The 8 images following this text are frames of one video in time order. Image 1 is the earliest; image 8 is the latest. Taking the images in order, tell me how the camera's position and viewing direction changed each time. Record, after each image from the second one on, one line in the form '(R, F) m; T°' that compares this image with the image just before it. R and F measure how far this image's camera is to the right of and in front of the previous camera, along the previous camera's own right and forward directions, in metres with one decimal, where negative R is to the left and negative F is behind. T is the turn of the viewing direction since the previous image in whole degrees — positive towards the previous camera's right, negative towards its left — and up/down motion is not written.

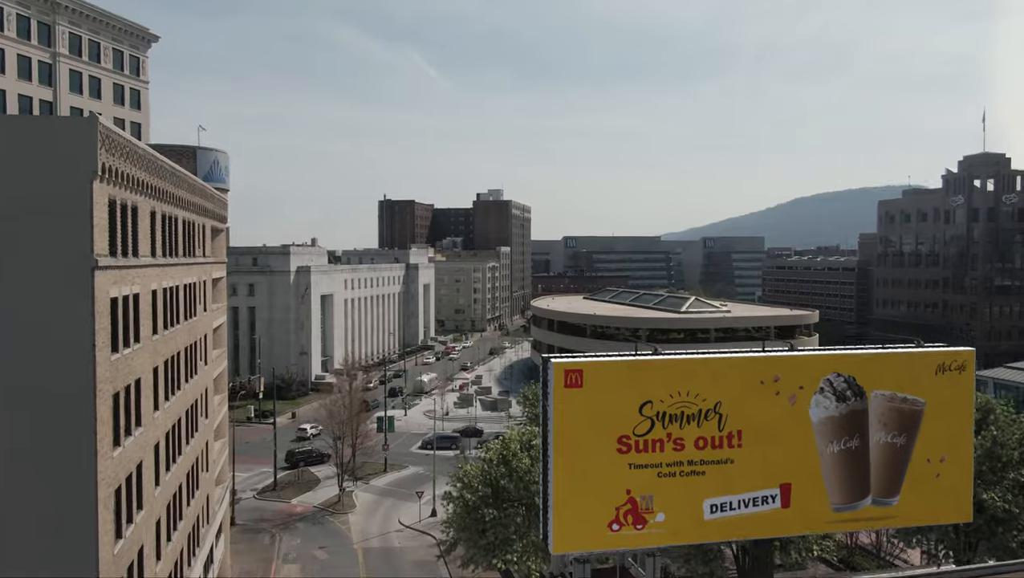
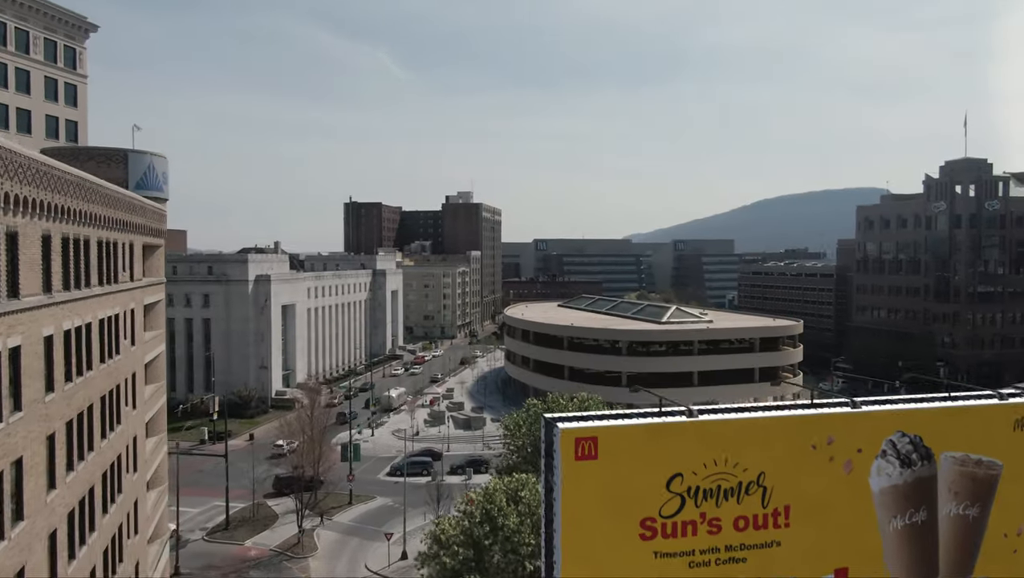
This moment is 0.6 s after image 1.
(-0.5, +3.5) m; +2°
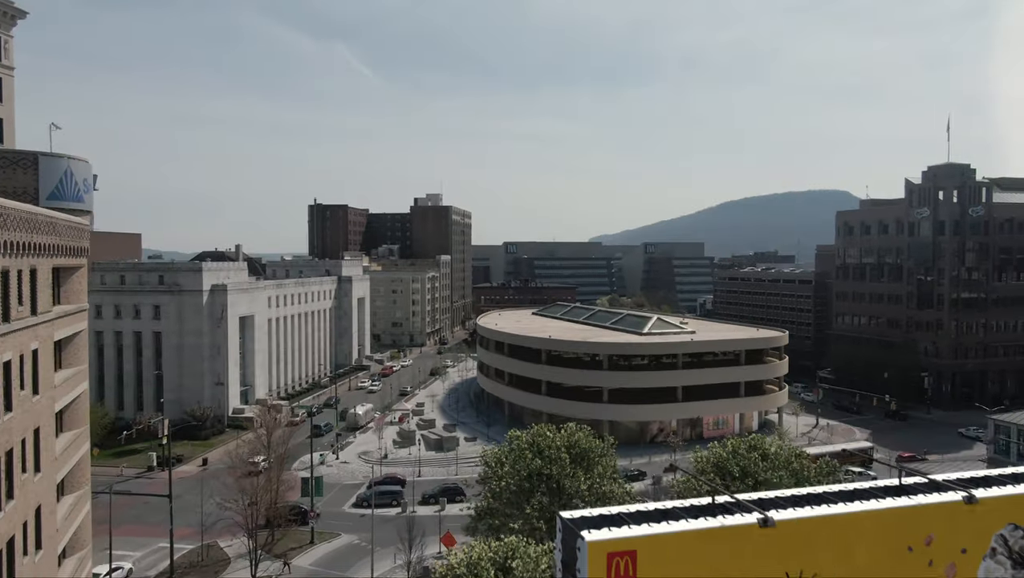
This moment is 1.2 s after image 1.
(-0.5, +3.5) m; +2°
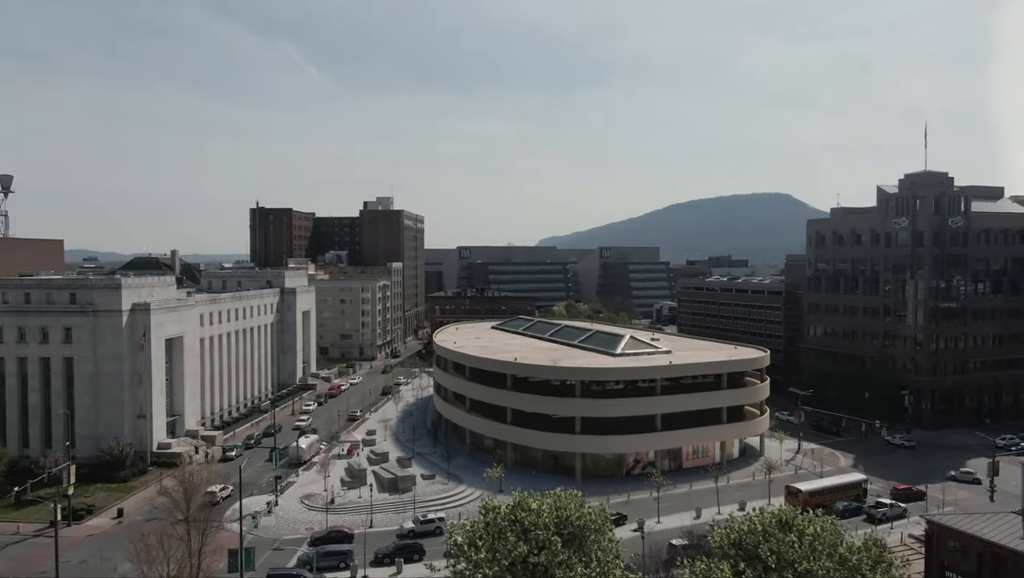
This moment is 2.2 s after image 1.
(-0.8, +5.7) m; +4°
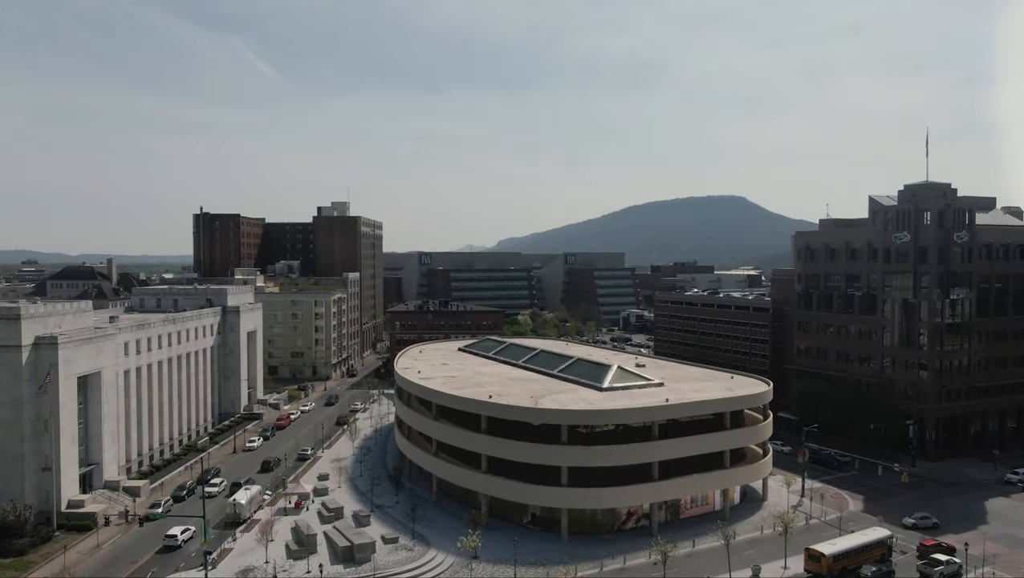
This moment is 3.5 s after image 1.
(-1.0, +7.2) m; +3°
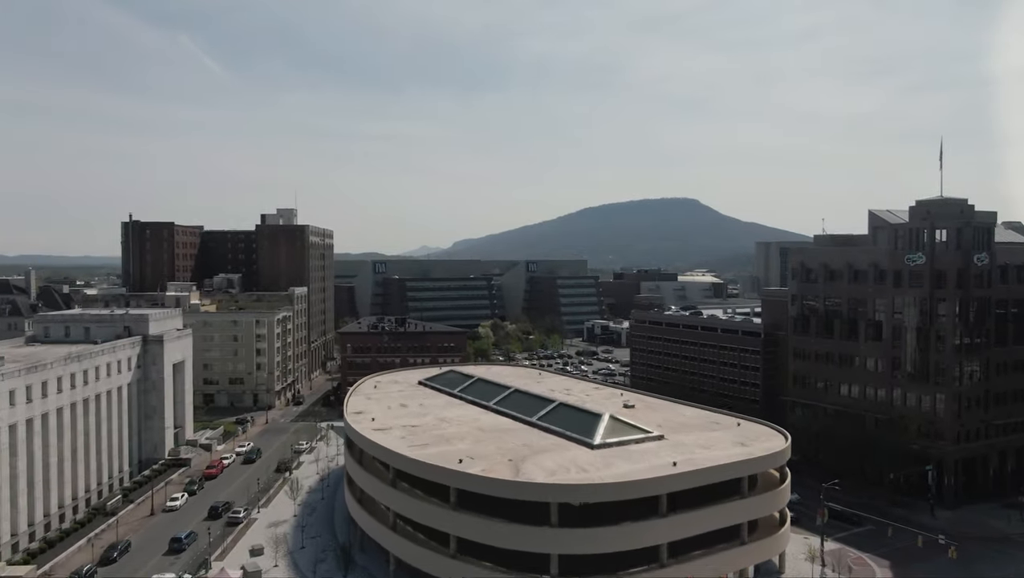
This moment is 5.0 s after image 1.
(-1.0, +8.8) m; +3°
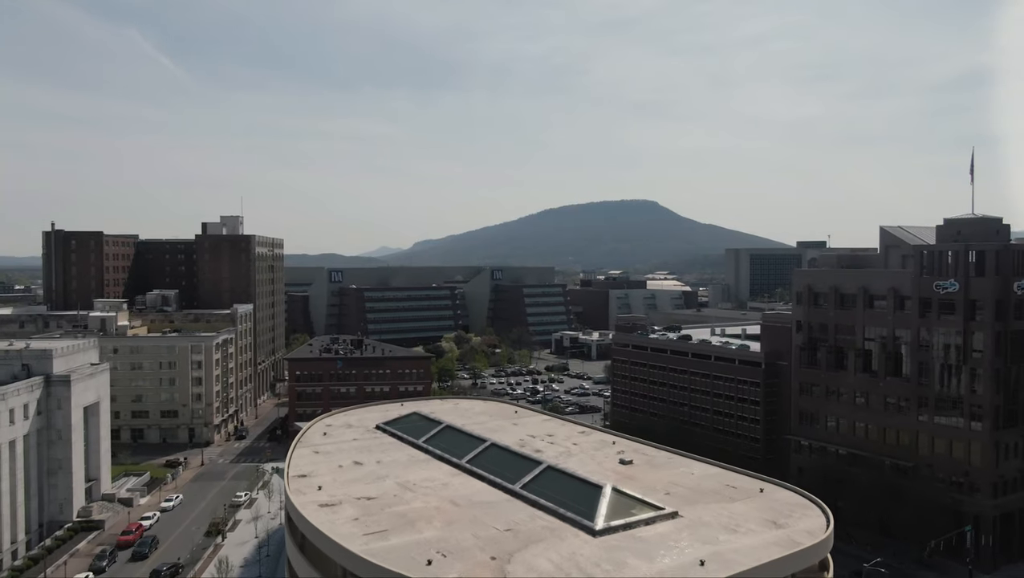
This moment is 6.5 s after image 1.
(-1.0, +8.9) m; +3°
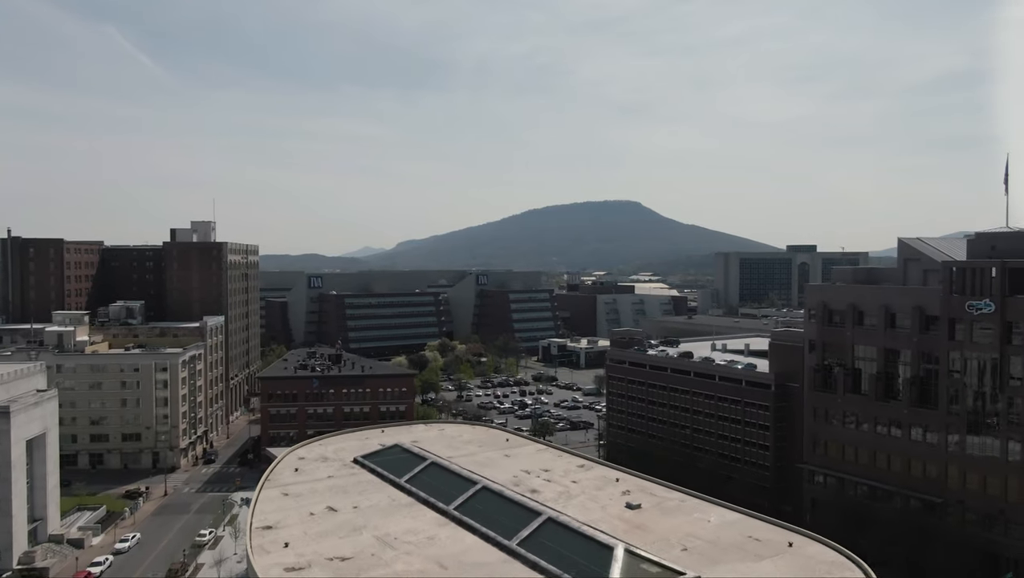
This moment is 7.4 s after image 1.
(-0.6, +5.2) m; +1°
